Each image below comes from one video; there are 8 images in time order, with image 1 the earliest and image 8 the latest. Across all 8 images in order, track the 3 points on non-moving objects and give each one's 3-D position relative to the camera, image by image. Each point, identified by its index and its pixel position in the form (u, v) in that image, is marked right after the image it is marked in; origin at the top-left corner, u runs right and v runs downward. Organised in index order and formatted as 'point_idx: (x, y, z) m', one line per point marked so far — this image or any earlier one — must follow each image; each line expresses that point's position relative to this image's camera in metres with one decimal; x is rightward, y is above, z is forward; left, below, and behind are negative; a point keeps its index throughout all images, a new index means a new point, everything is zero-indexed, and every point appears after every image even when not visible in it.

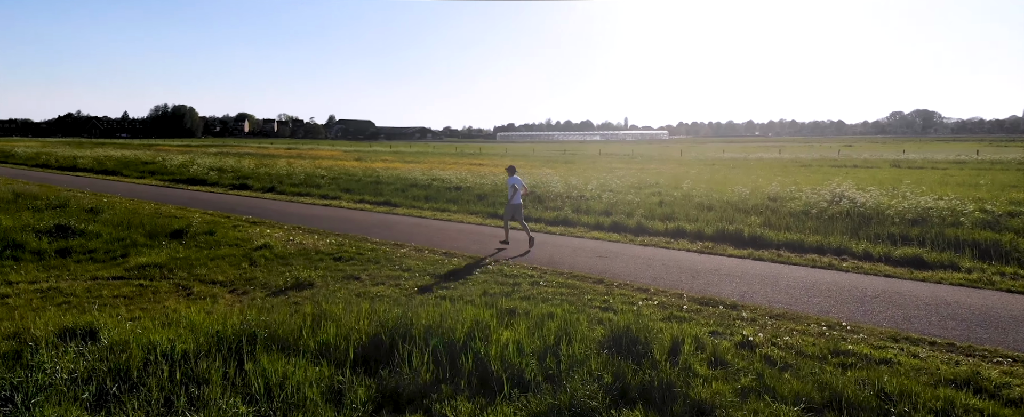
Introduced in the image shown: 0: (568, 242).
0: (+1.1, -0.7, +13.4) m
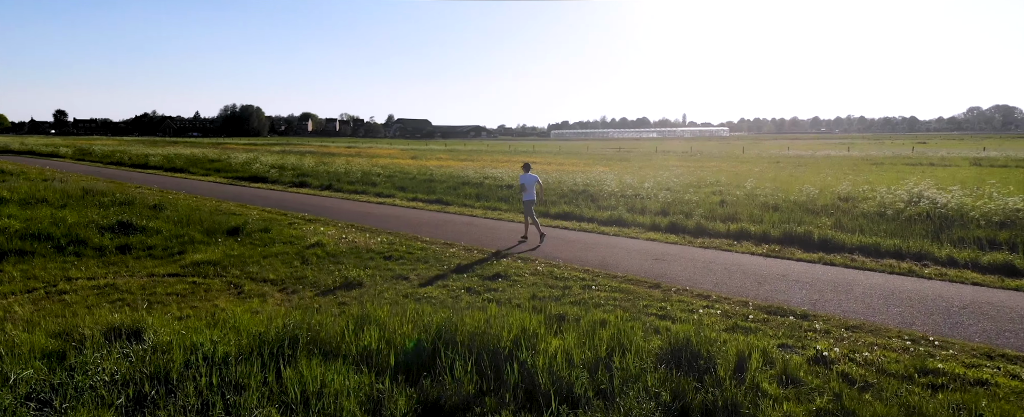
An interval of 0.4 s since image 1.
0: (+2.2, -0.7, +12.9) m
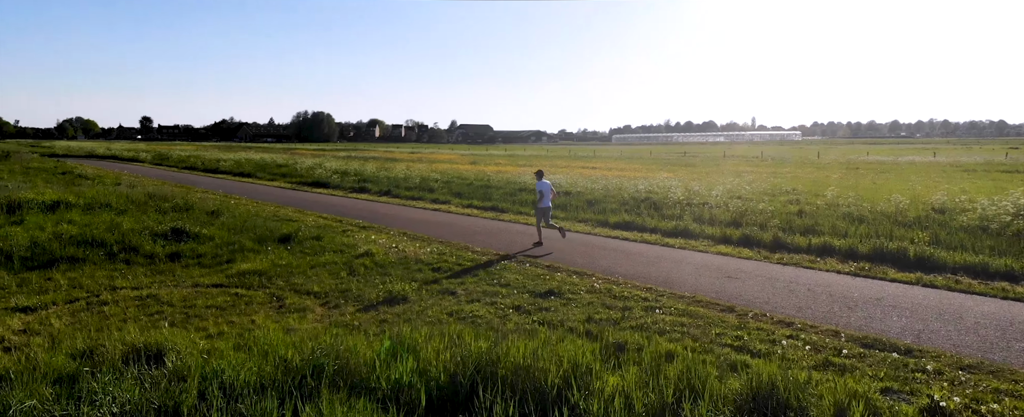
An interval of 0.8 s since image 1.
0: (+3.2, -0.9, +11.9) m
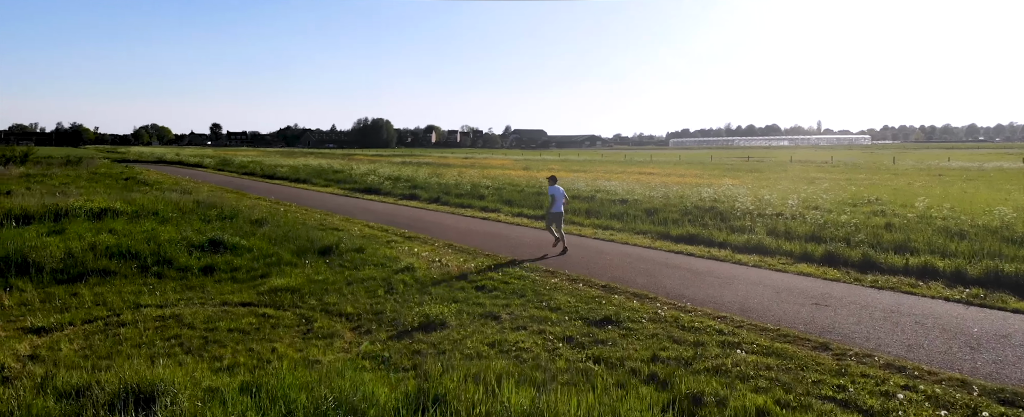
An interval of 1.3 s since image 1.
0: (+4.1, -1.1, +10.5) m
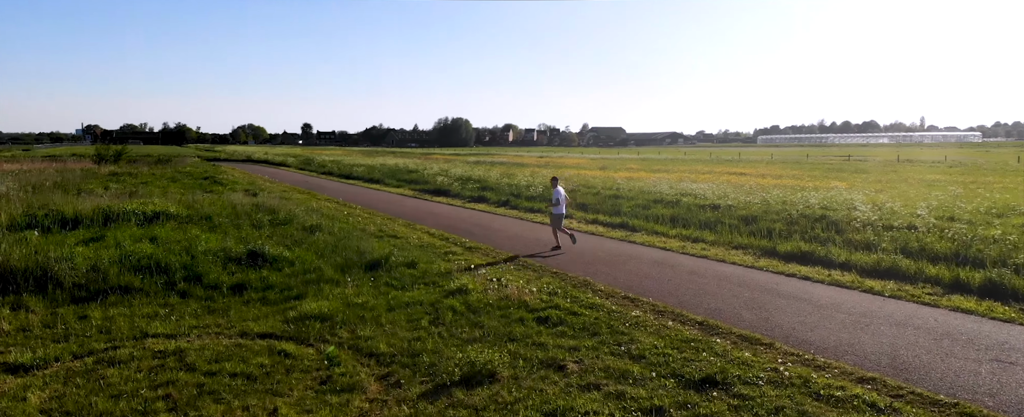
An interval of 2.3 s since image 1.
0: (+5.0, -1.3, +8.1) m
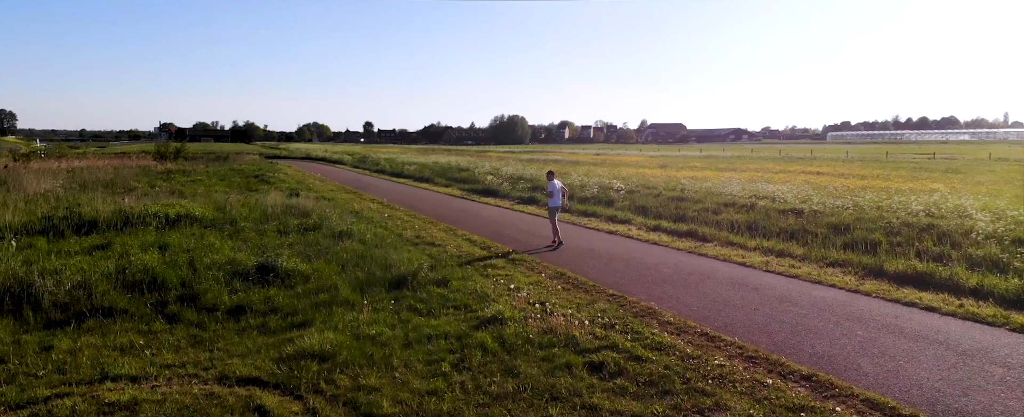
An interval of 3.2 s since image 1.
0: (+5.4, -1.5, +5.9) m
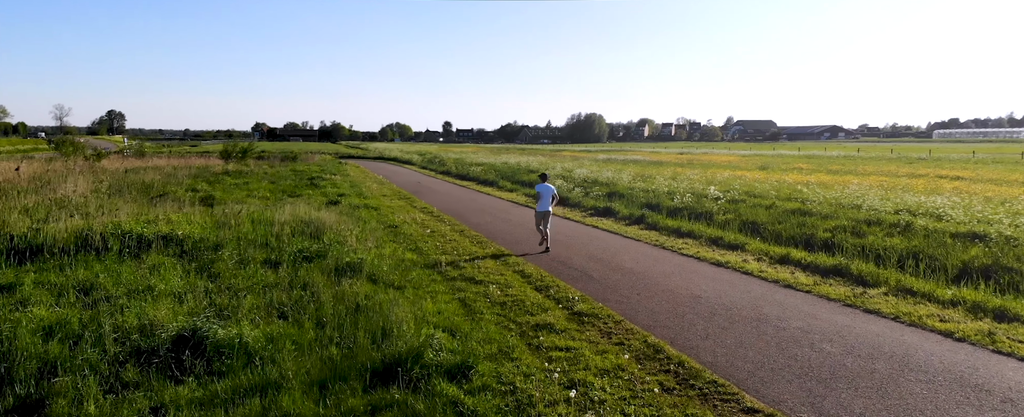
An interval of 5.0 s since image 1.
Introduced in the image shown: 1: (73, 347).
0: (+5.5, -2.0, +1.4) m
1: (-4.0, -1.3, +6.0) m
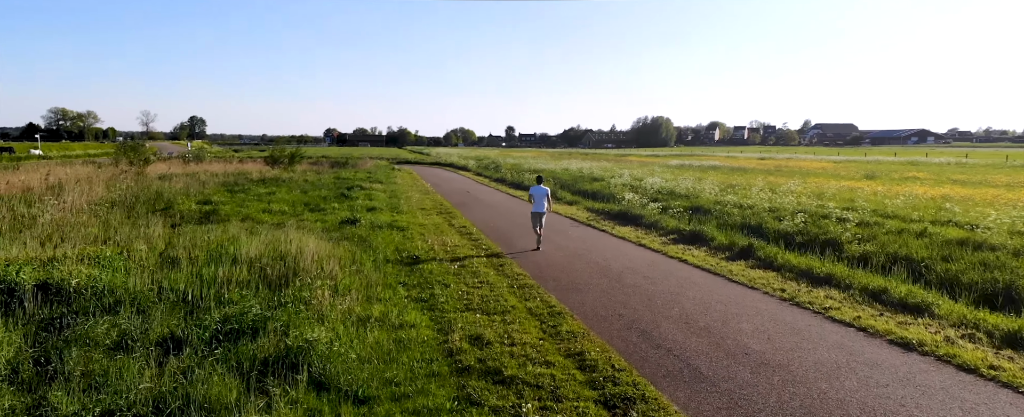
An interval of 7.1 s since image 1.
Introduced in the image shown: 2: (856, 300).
0: (+5.1, -2.4, -3.2) m
1: (-3.9, -1.7, +2.2) m
2: (+4.6, -1.3, +8.8) m
